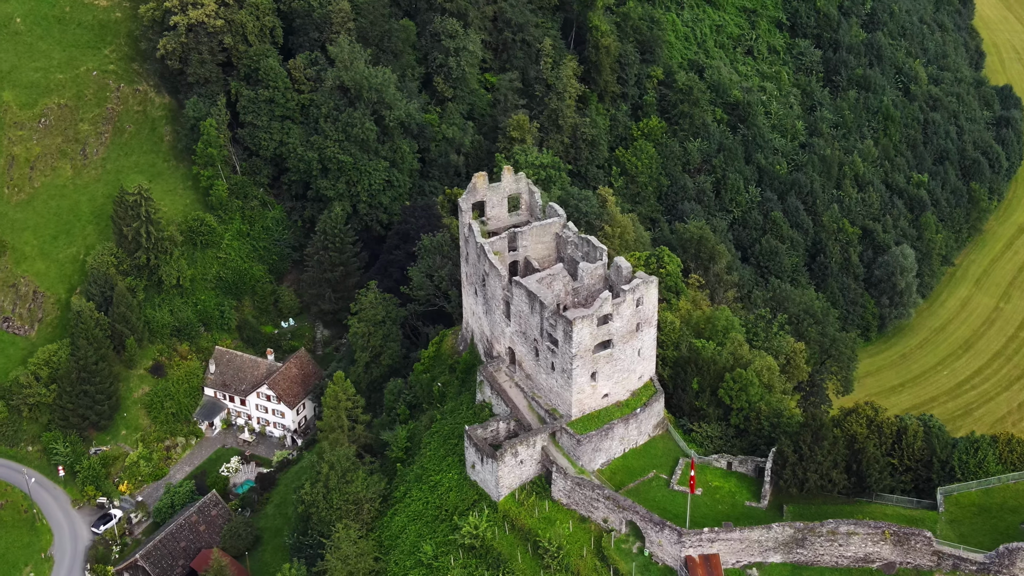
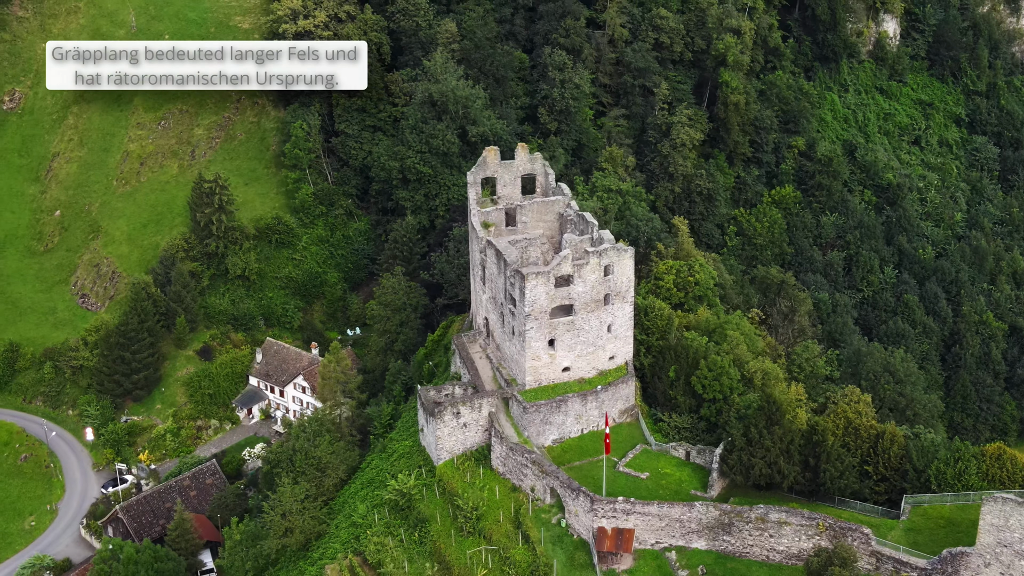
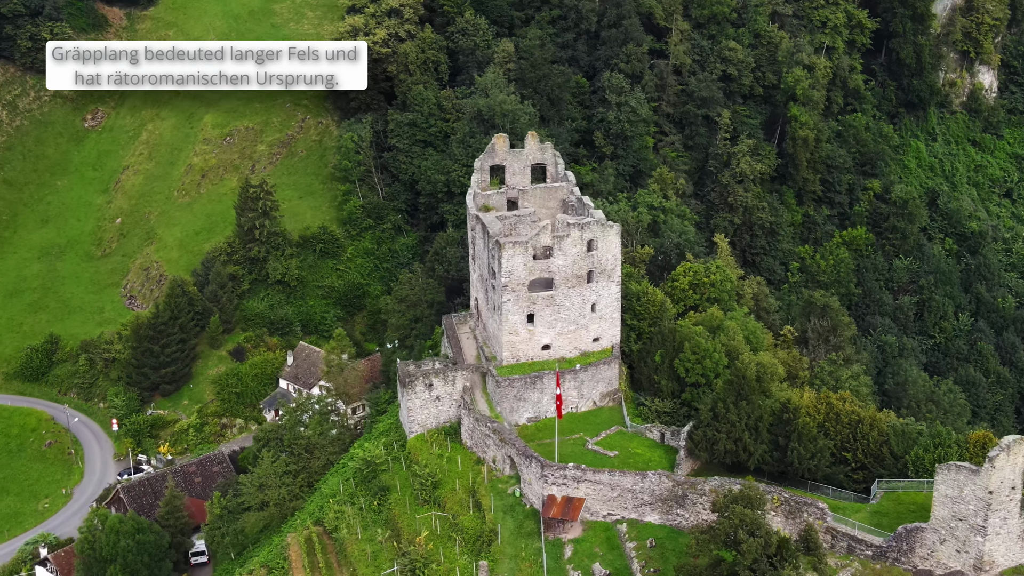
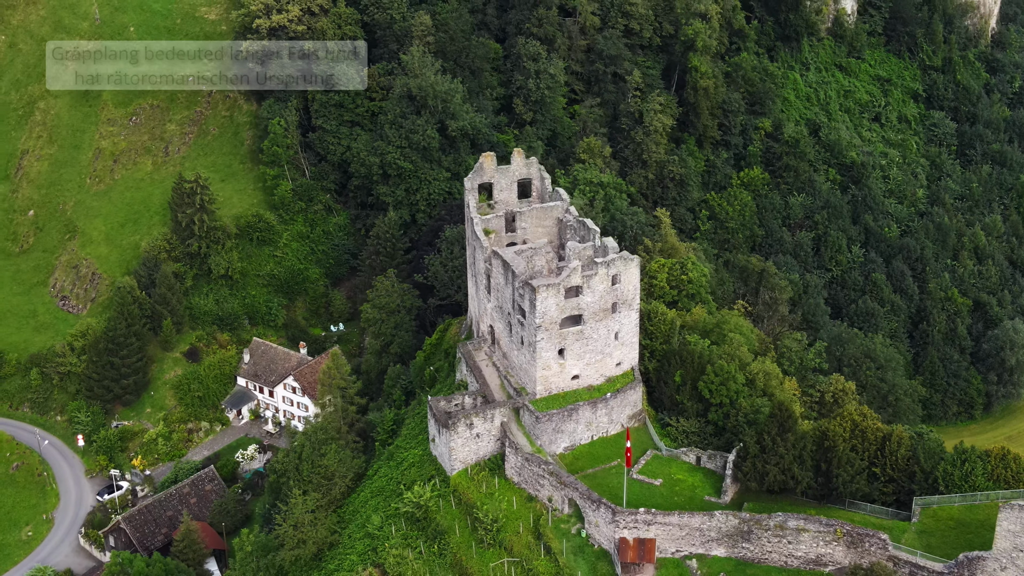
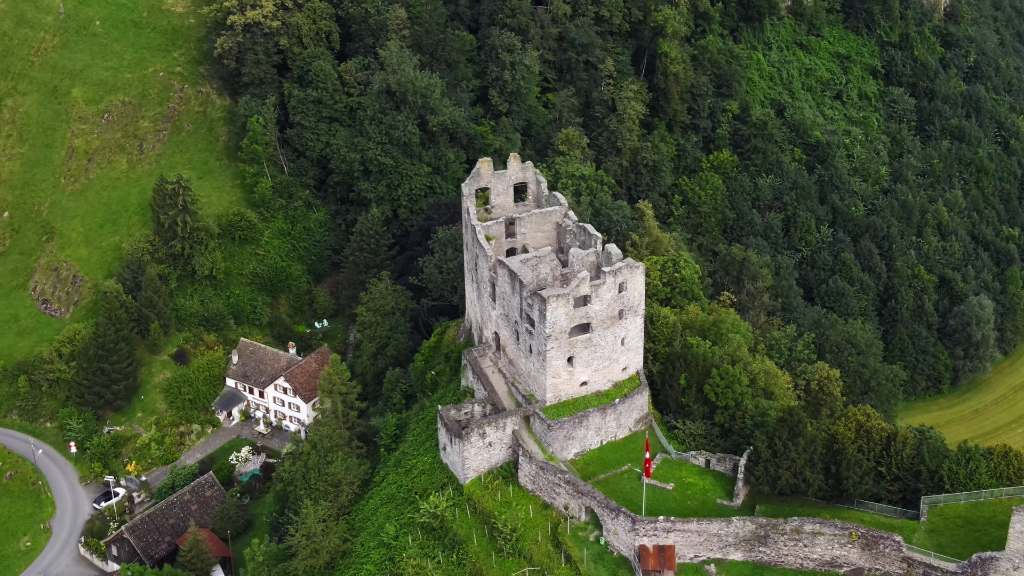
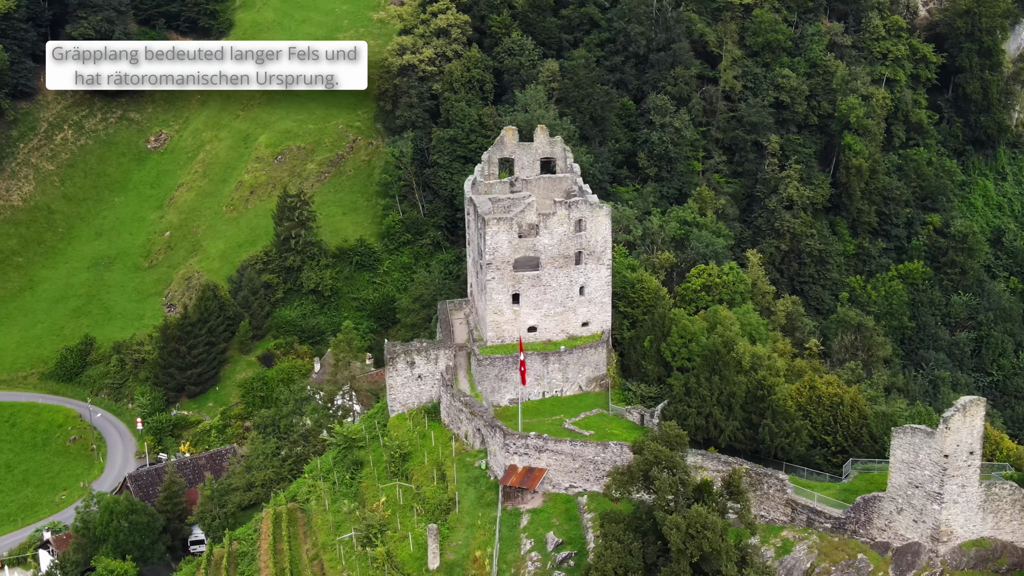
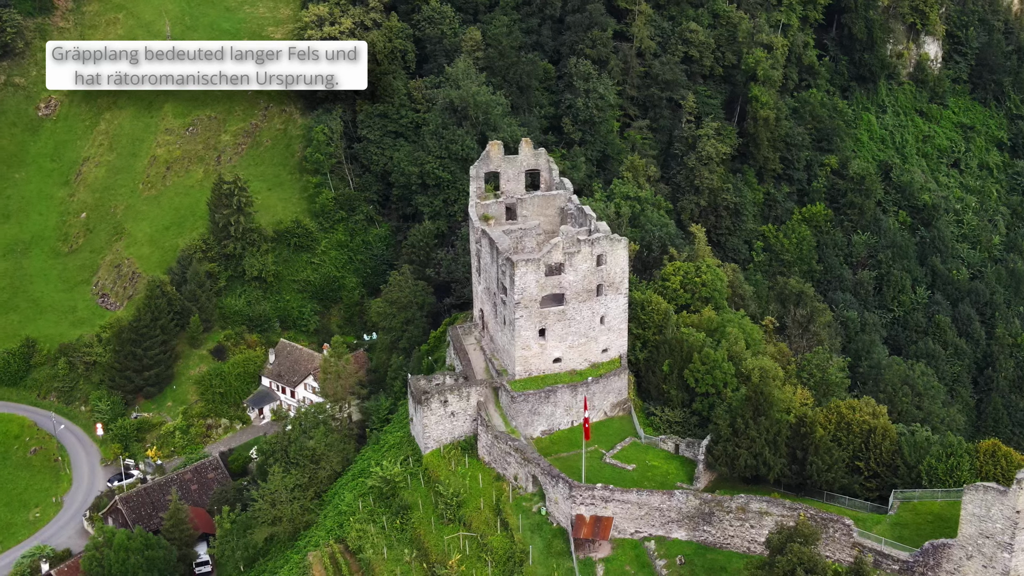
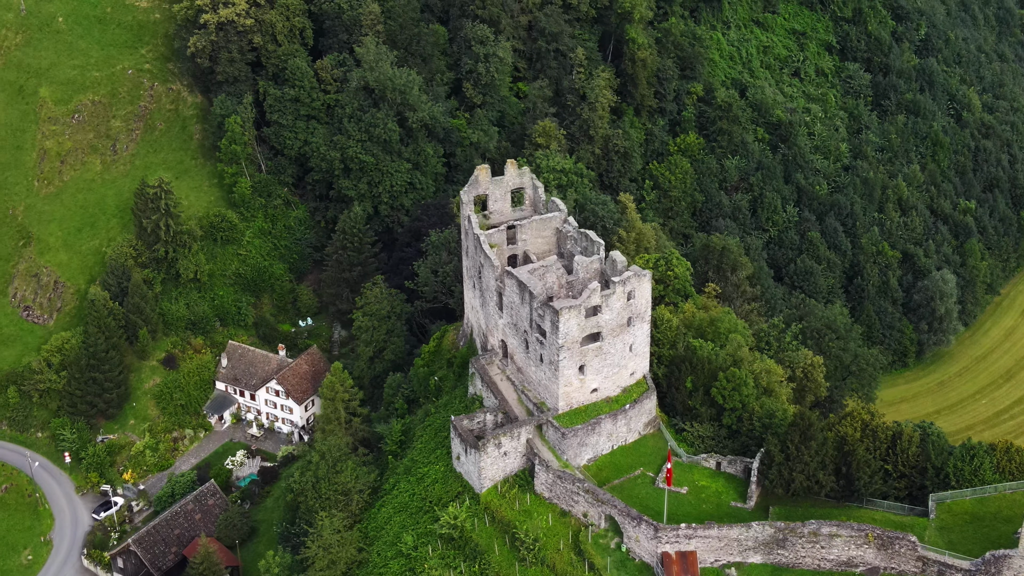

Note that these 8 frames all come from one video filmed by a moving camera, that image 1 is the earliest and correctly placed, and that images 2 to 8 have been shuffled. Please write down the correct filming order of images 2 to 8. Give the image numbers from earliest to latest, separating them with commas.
8, 5, 4, 2, 7, 3, 6
